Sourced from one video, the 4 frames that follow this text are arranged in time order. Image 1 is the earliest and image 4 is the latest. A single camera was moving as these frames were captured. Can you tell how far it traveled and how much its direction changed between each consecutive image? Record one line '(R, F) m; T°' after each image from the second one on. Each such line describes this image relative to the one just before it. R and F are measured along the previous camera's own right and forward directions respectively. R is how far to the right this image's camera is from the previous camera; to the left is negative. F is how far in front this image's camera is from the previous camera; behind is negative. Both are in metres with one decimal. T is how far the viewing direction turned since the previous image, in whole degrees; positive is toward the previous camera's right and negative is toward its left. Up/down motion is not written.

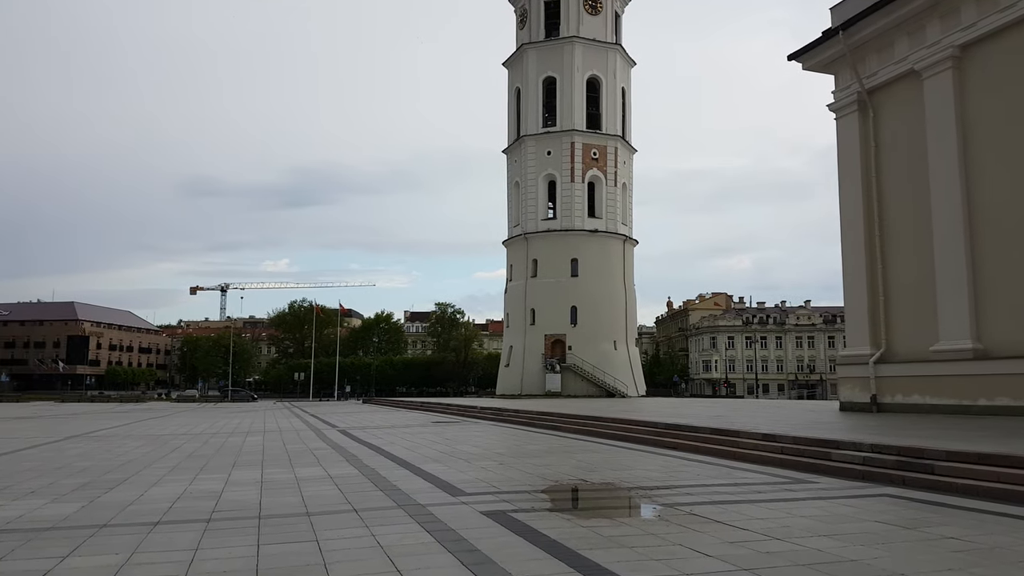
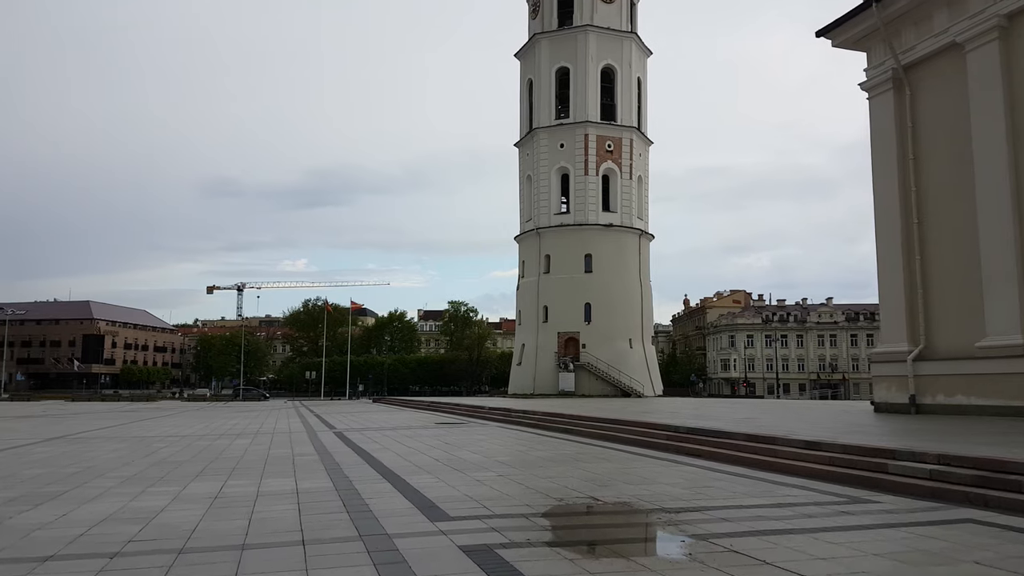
(+0.2, +1.3) m; -1°
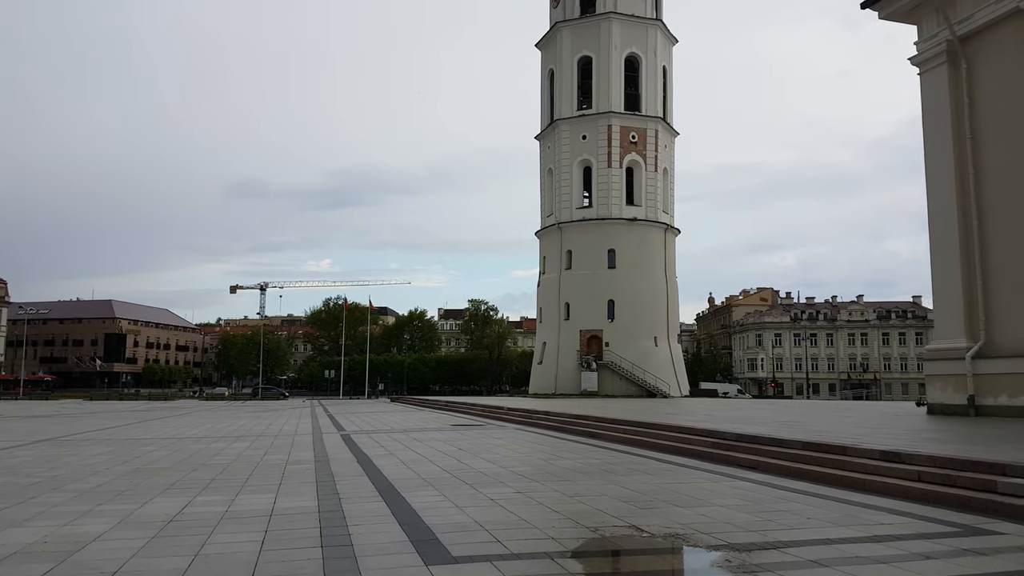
(0.0, +1.3) m; -2°
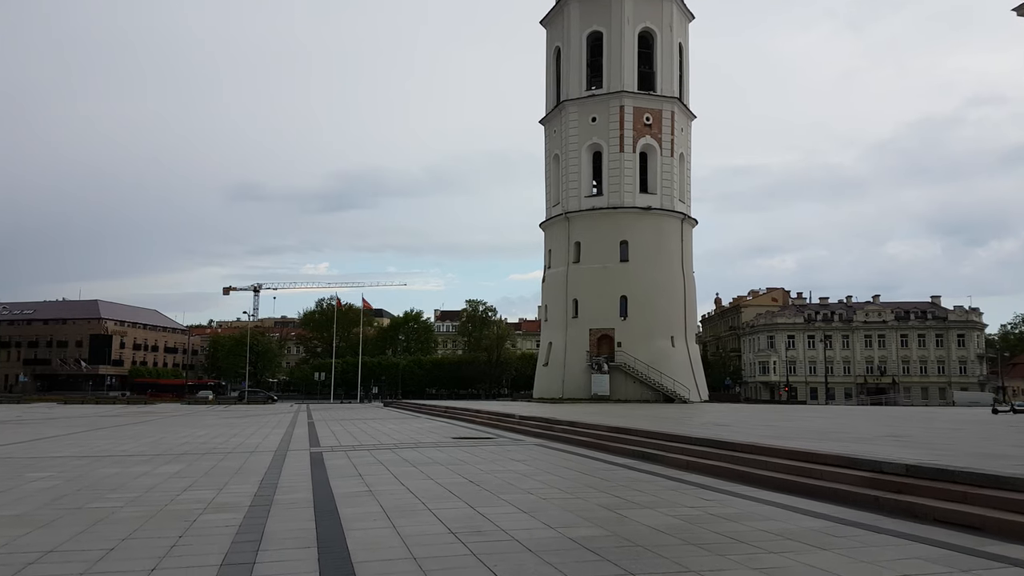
(-0.4, +3.5) m; 0°
